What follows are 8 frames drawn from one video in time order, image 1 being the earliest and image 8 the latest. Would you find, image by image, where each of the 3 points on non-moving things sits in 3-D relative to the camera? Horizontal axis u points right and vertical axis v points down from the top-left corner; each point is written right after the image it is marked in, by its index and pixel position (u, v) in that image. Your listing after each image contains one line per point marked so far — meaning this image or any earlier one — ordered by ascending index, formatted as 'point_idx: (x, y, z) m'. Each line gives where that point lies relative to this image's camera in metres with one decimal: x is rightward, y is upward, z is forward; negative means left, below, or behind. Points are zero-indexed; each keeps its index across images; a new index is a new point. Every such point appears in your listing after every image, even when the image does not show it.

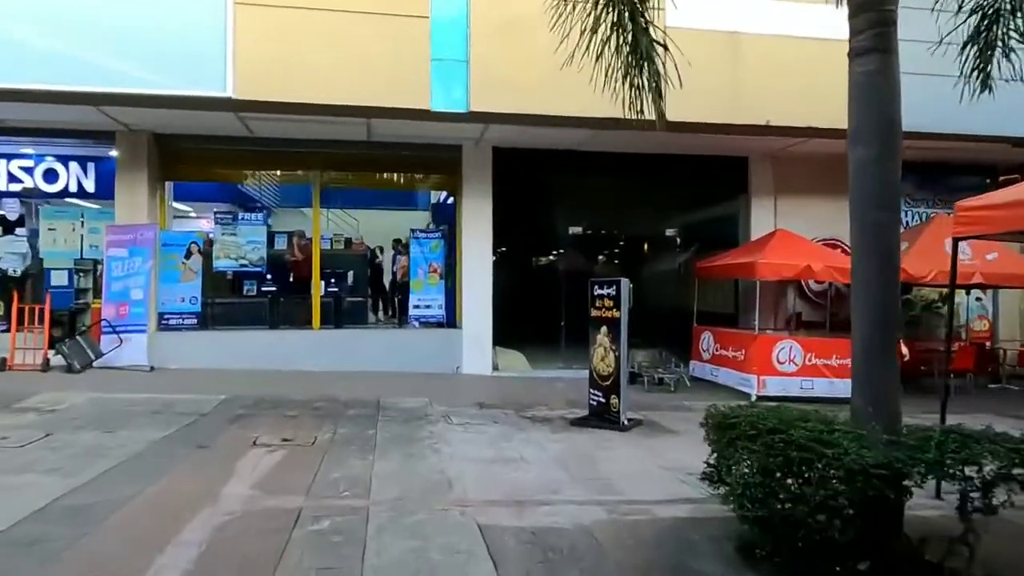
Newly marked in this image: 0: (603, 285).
0: (+1.3, 0.0, +9.6) m
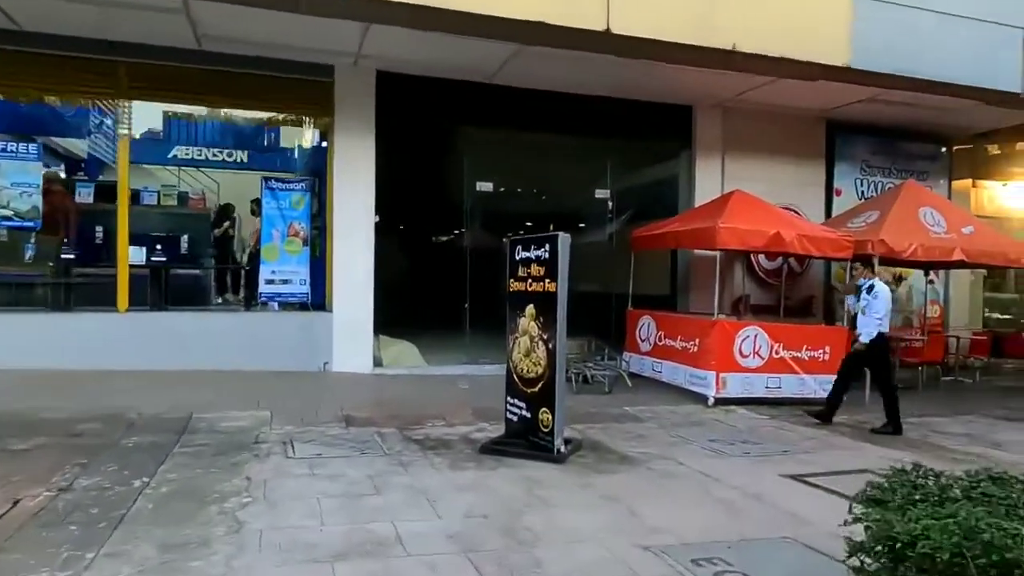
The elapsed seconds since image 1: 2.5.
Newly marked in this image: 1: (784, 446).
0: (+0.2, +0.4, +6.5) m
1: (+2.9, -1.7, +7.2) m
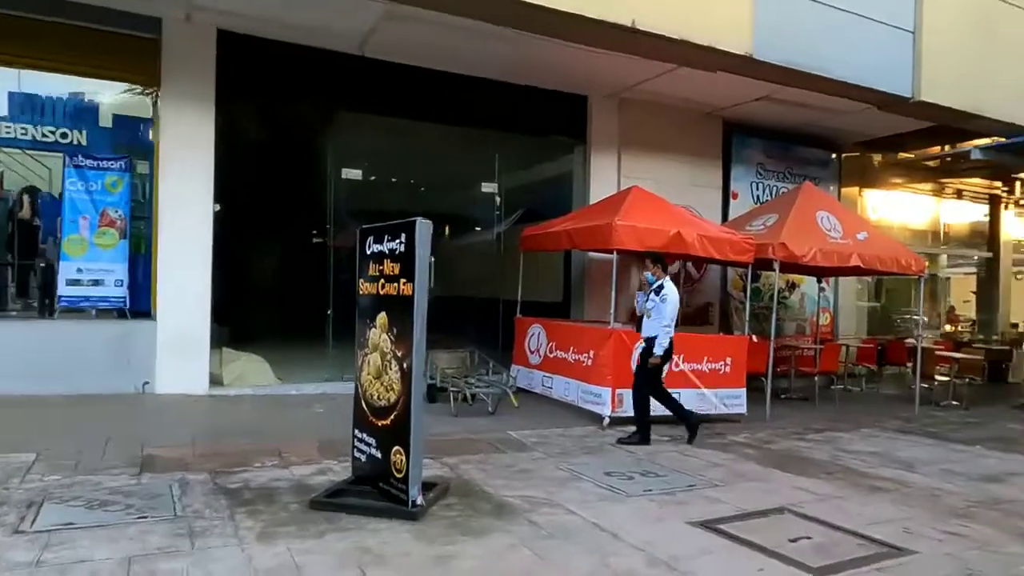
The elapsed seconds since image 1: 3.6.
0: (-1.0, +0.4, +5.1) m
1: (+1.6, -1.8, +6.2) m
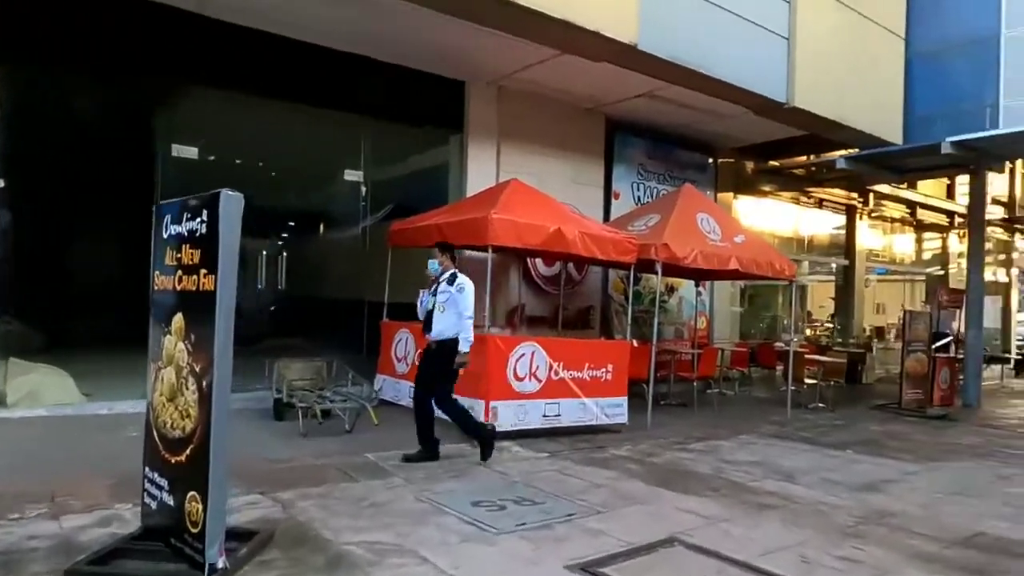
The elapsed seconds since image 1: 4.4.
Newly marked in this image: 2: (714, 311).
0: (-1.9, +0.4, +3.9) m
1: (+0.4, -1.8, +5.4) m
2: (+4.5, -0.5, +14.8) m
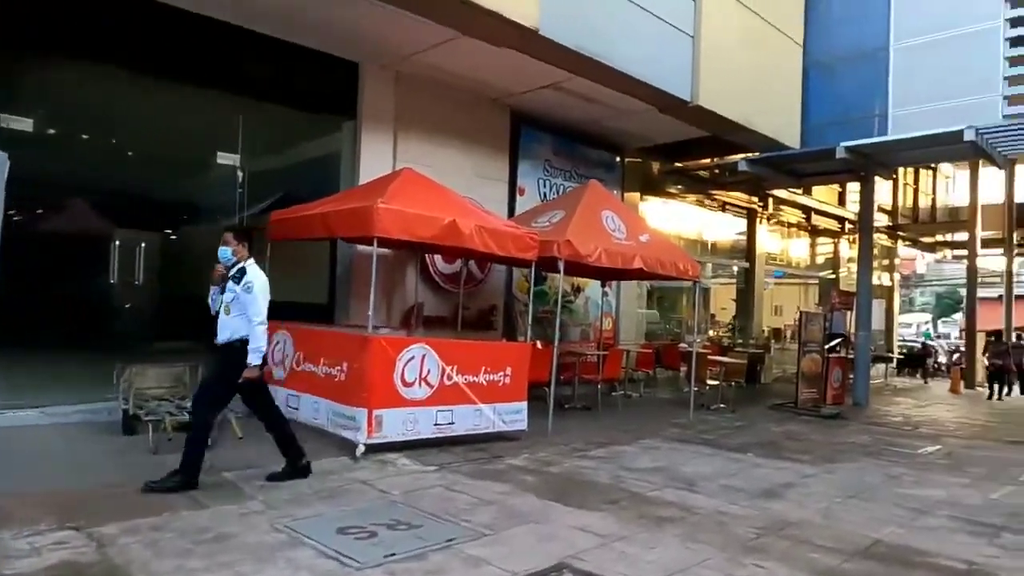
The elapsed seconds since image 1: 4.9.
0: (-2.6, +0.5, +3.0) m
1: (-0.5, -1.7, +4.8) m
2: (+2.4, -0.5, +14.7) m
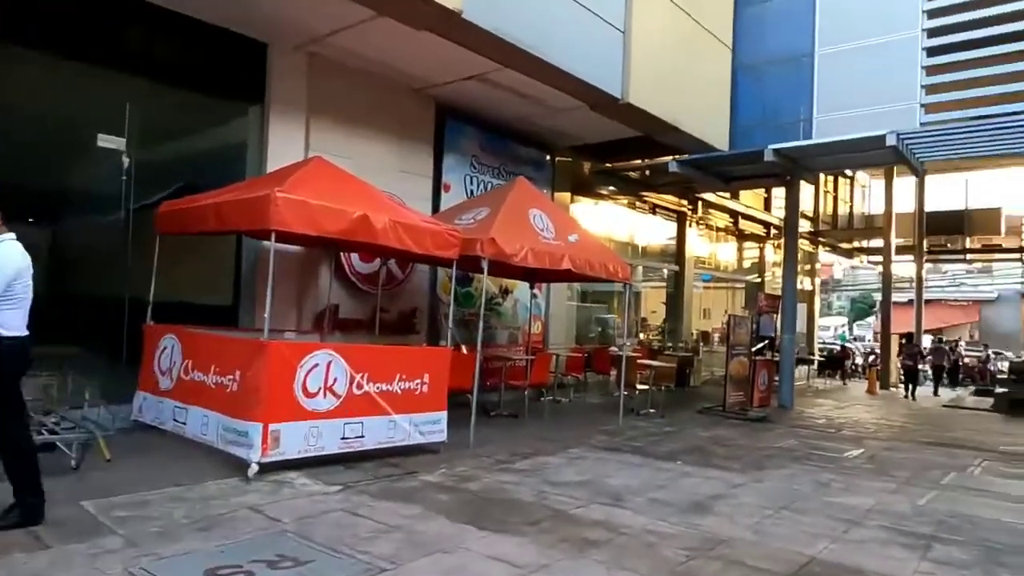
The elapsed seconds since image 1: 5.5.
0: (-3.0, +0.5, +2.2) m
1: (-1.1, -1.7, +4.1) m
2: (+0.8, -0.6, +14.3) m
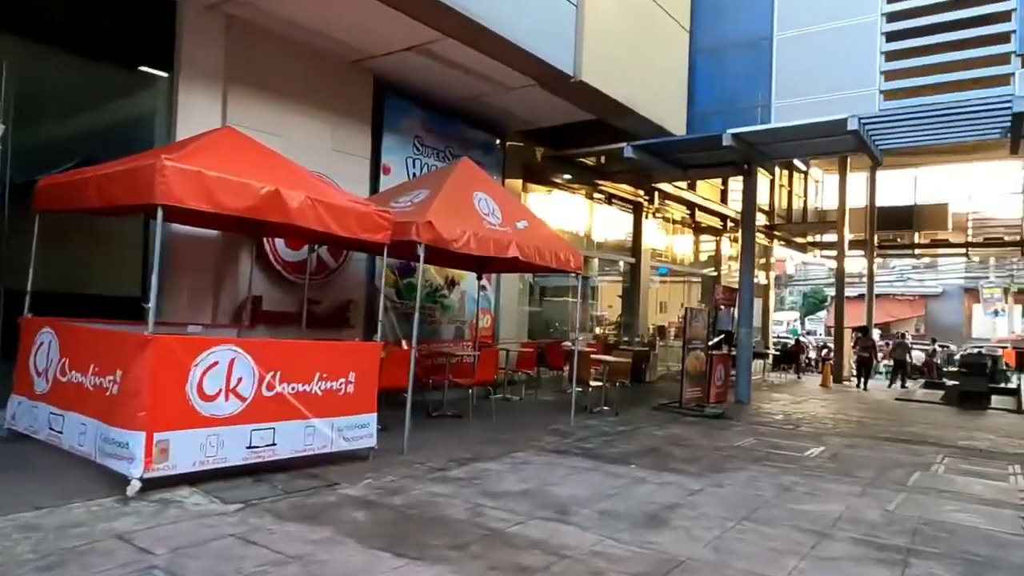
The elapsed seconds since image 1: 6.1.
0: (-3.3, +0.6, +1.2) m
1: (-1.5, -1.6, +3.3) m
2: (-0.2, -0.4, +13.5) m
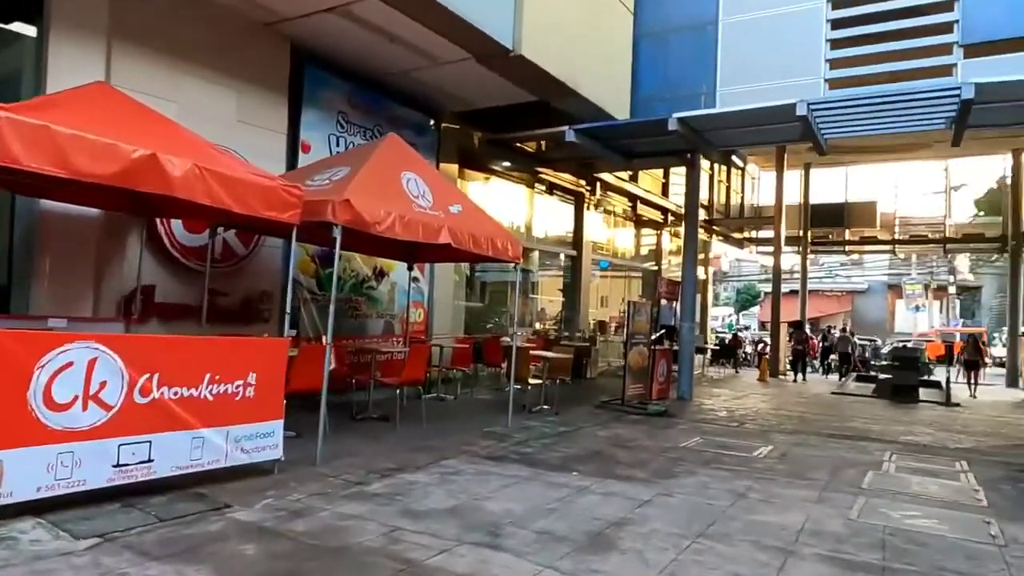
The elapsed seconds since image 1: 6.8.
0: (-3.5, +0.7, +0.1) m
1: (-1.9, -1.5, +2.4) m
2: (-1.5, -0.3, +12.7) m
